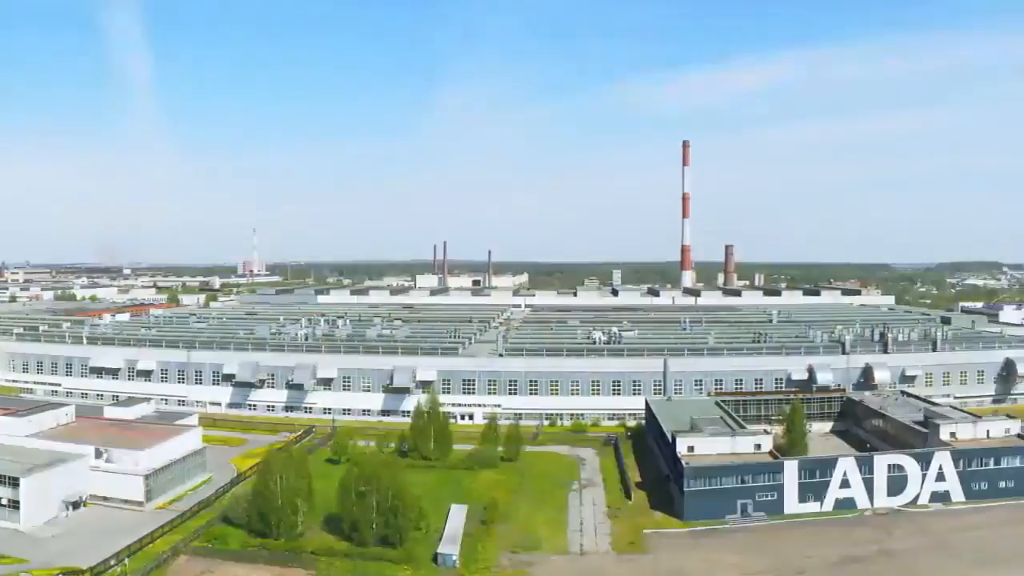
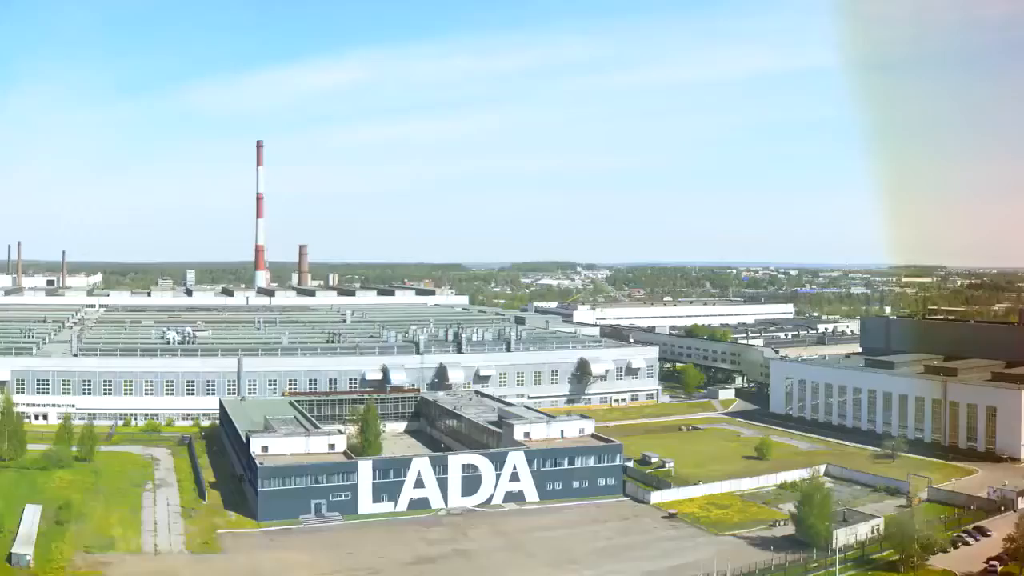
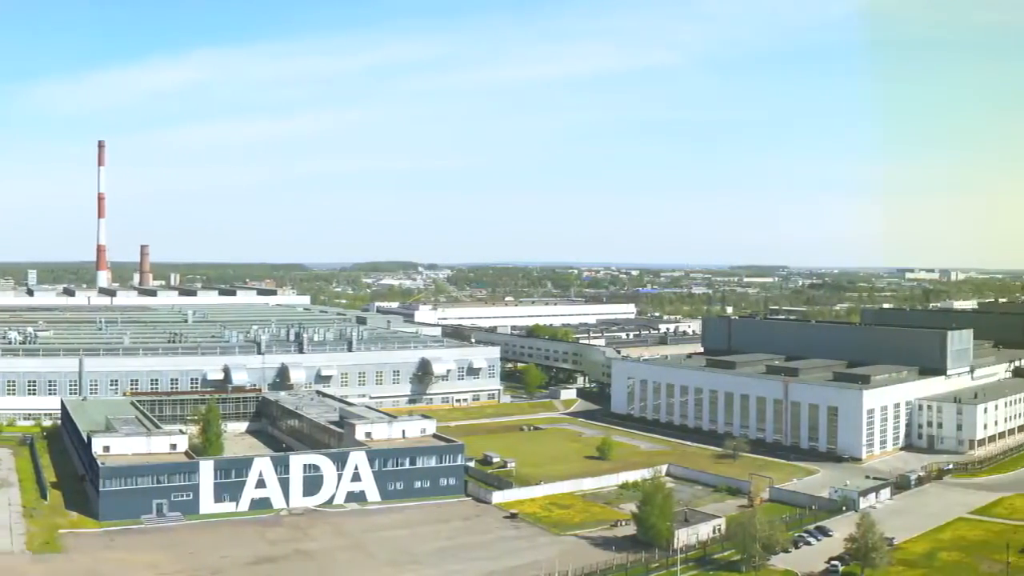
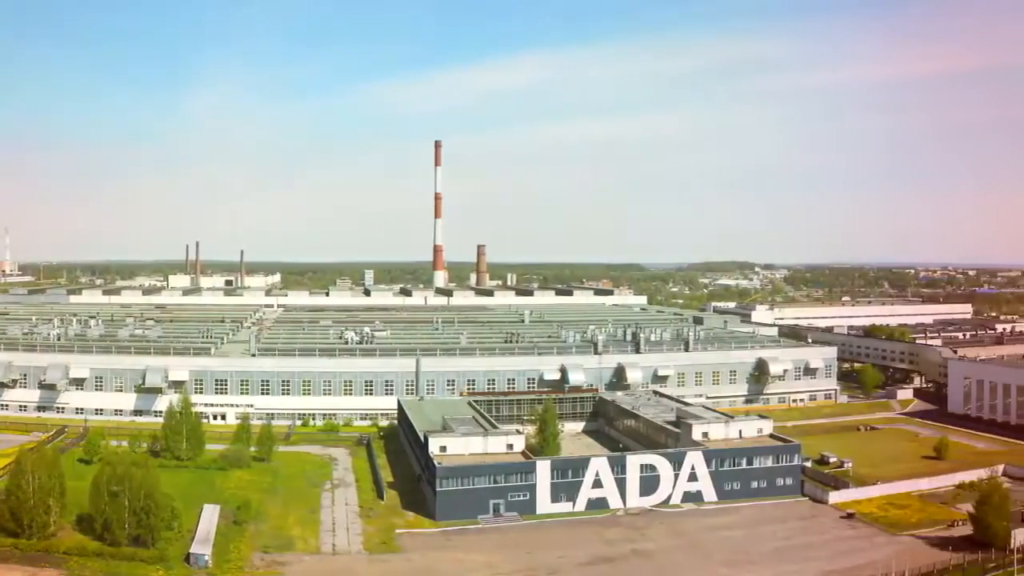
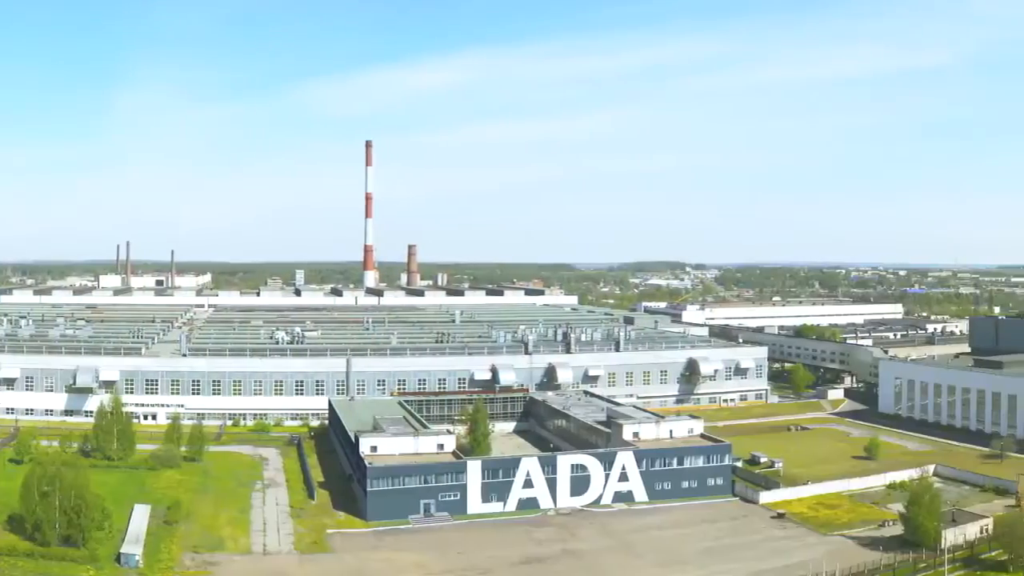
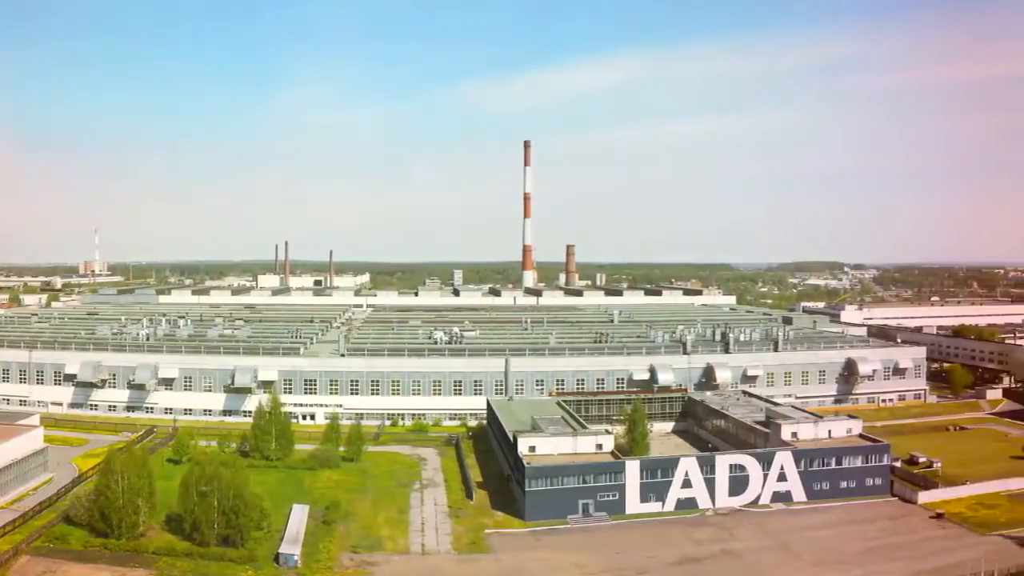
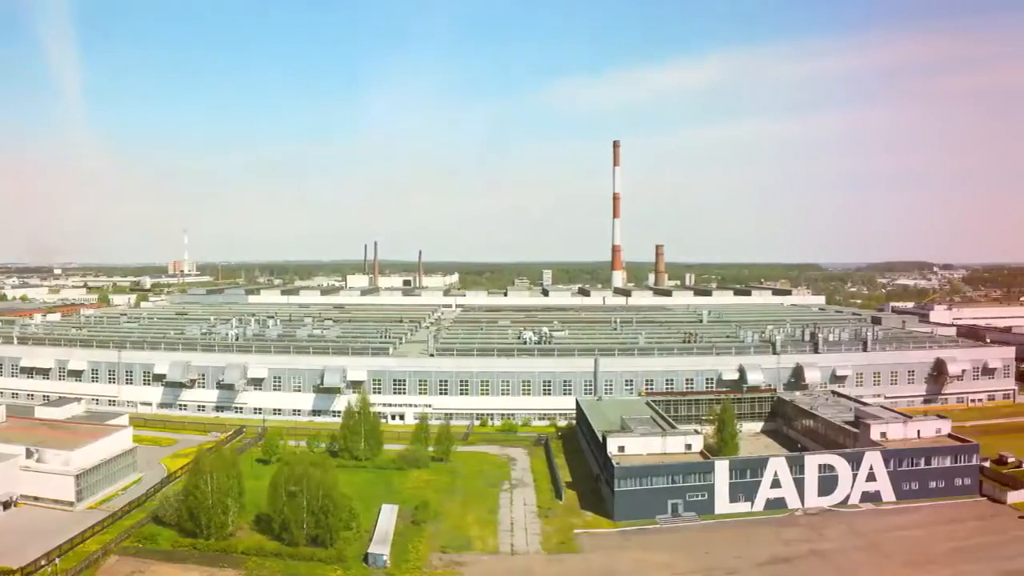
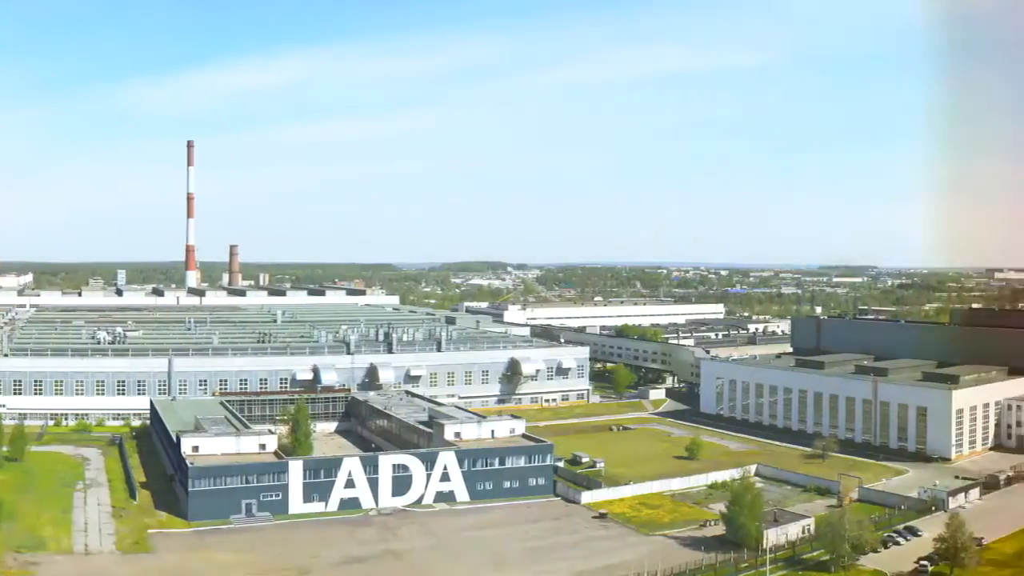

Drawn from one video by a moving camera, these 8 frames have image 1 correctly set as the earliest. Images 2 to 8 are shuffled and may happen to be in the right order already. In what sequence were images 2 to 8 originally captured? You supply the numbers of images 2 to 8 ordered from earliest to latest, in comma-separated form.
7, 6, 4, 5, 2, 8, 3
